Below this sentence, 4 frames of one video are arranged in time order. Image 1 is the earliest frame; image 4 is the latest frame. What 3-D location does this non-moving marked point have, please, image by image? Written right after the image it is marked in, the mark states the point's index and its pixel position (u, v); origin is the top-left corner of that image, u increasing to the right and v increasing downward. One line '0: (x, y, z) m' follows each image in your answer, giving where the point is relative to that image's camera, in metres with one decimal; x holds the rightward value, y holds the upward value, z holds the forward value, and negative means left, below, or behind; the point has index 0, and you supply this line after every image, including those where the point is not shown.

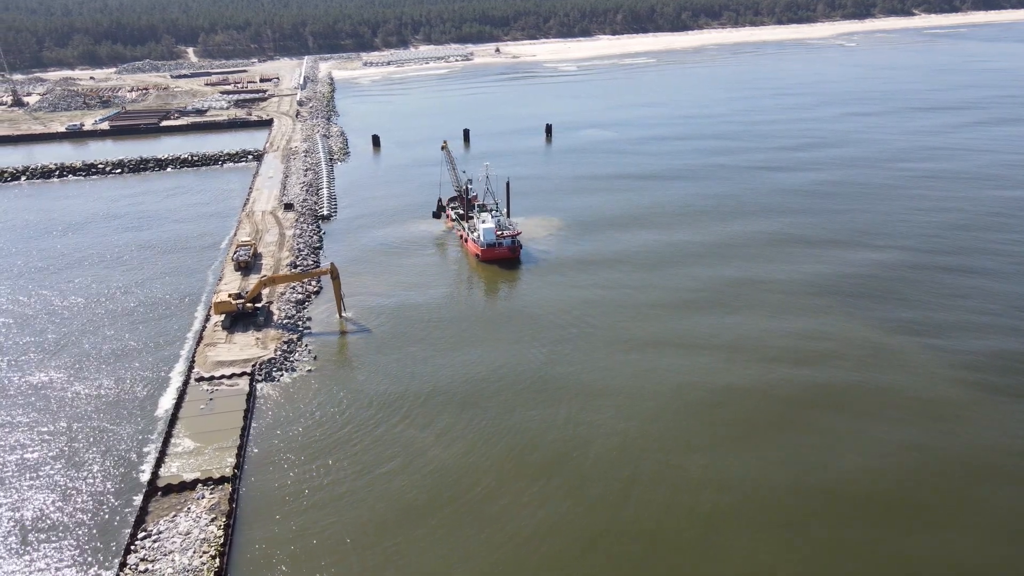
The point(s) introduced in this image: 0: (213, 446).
0: (-8.1, -4.3, +19.8) m
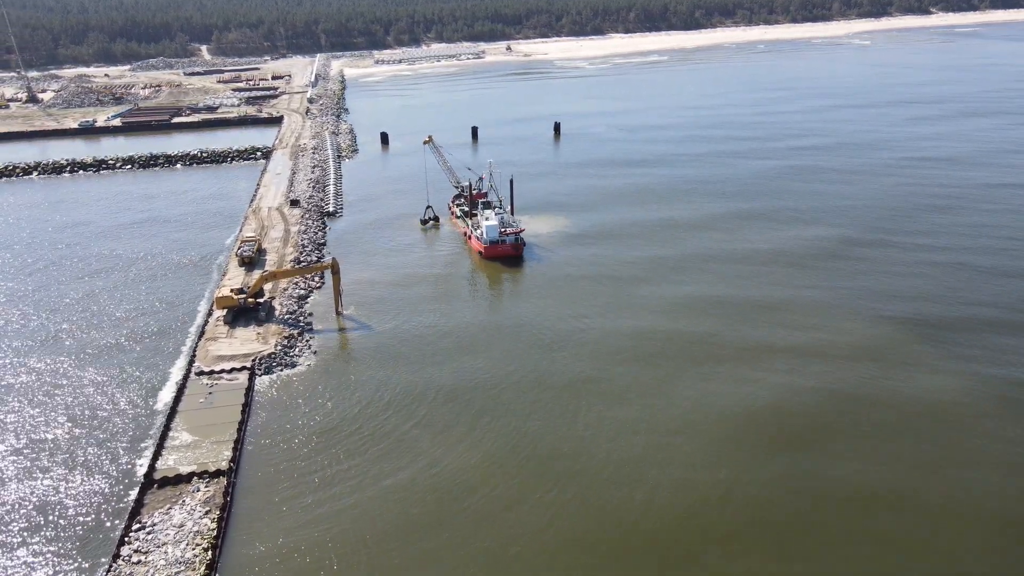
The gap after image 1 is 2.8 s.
0: (-8.2, -4.2, +19.9) m
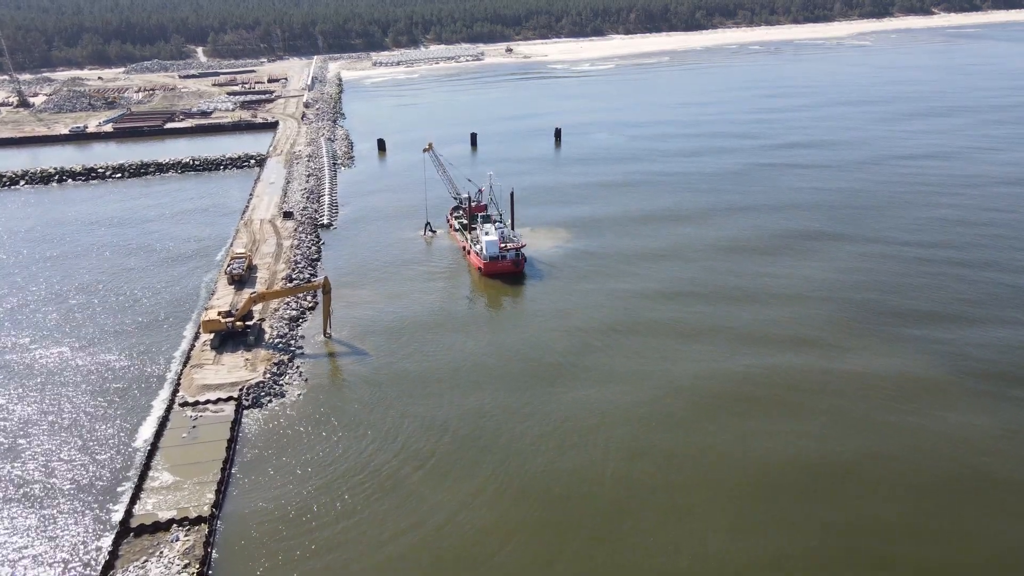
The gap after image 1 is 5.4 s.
0: (-8.1, -4.9, +18.8) m
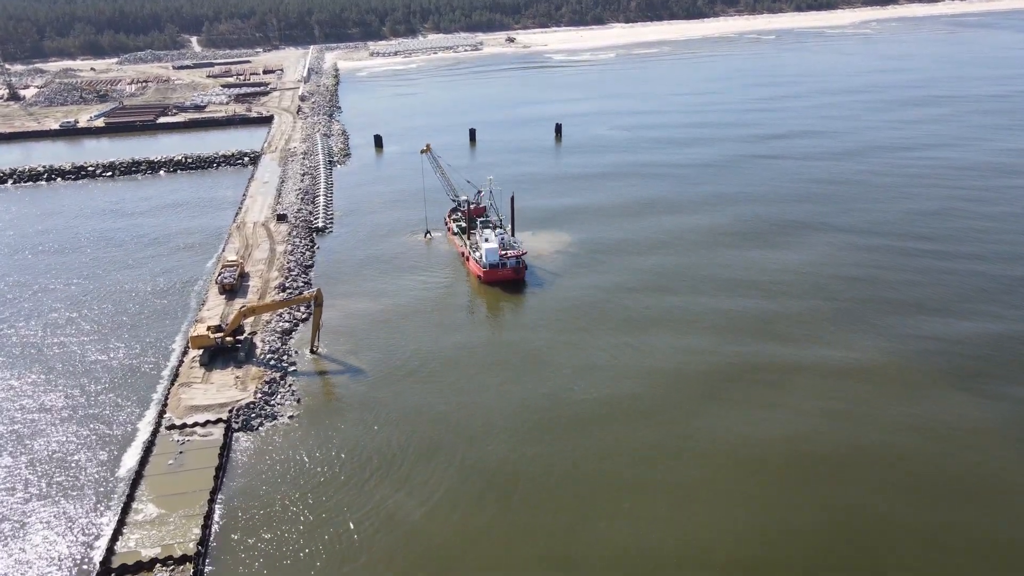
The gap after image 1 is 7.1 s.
0: (-8.1, -5.3, +18.1) m
